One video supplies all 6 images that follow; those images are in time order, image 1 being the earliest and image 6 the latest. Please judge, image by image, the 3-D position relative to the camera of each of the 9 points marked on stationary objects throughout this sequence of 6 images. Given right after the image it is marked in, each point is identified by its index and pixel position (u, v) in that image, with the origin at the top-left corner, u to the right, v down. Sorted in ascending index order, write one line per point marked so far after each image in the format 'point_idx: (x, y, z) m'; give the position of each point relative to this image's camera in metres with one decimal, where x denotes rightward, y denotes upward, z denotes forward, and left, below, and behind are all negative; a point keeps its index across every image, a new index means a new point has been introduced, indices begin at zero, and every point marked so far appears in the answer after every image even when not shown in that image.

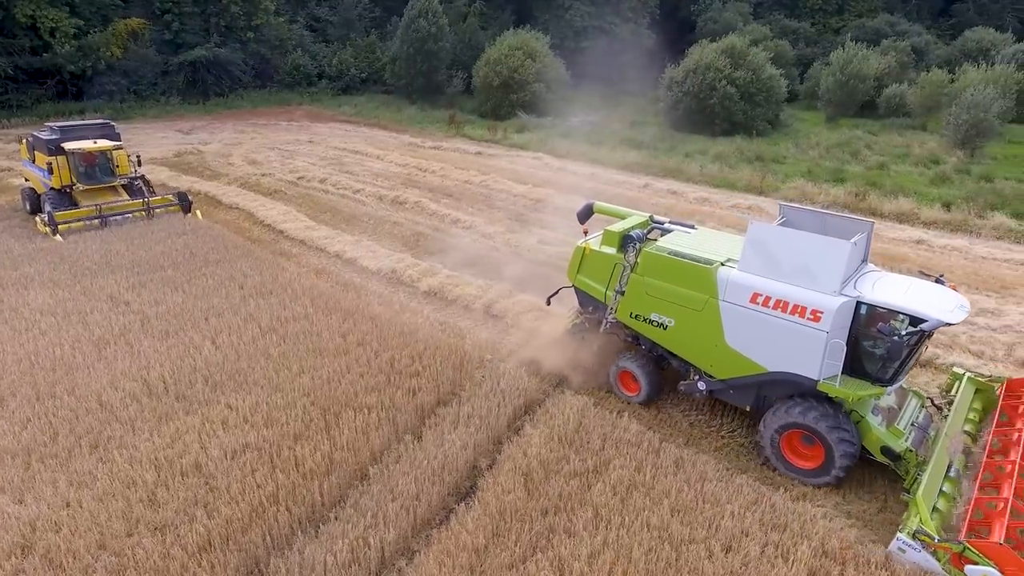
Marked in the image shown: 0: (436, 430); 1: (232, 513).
0: (-0.7, -1.2, +5.9) m
1: (-2.0, -1.6, +4.8) m
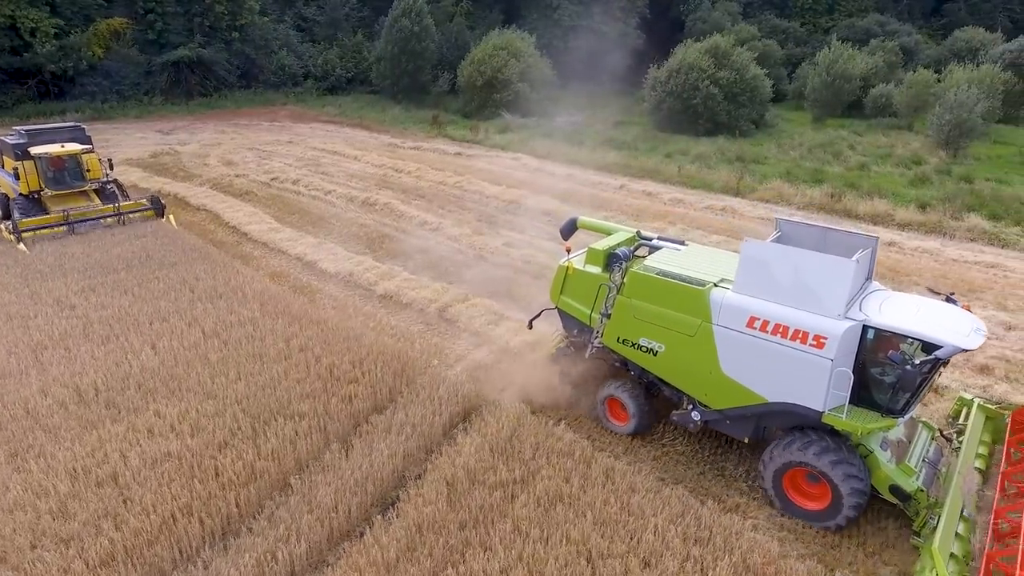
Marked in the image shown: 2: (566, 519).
0: (-1.3, -1.3, +5.8) m
1: (-2.6, -1.7, +4.7) m
2: (+0.4, -1.7, +4.8) m
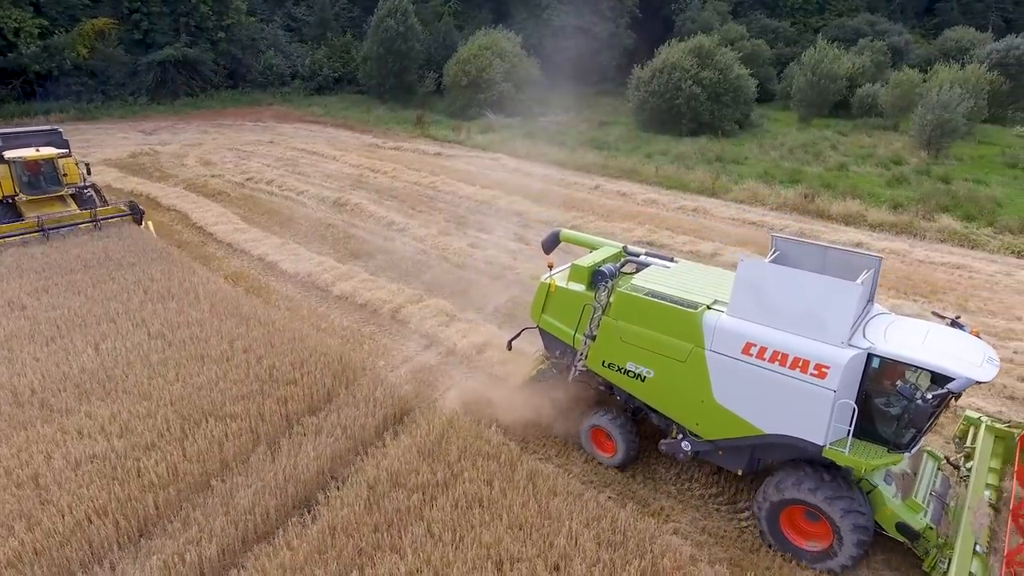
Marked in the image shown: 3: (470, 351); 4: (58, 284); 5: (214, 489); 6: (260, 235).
0: (-1.9, -1.3, +5.8) m
1: (-3.2, -1.7, +4.7) m
2: (-0.2, -1.7, +4.8) m
3: (-0.5, -0.7, +7.7) m
4: (-6.0, 0.0, +8.8) m
5: (-2.3, -1.6, +5.1) m
6: (-4.4, +0.9, +11.6) m
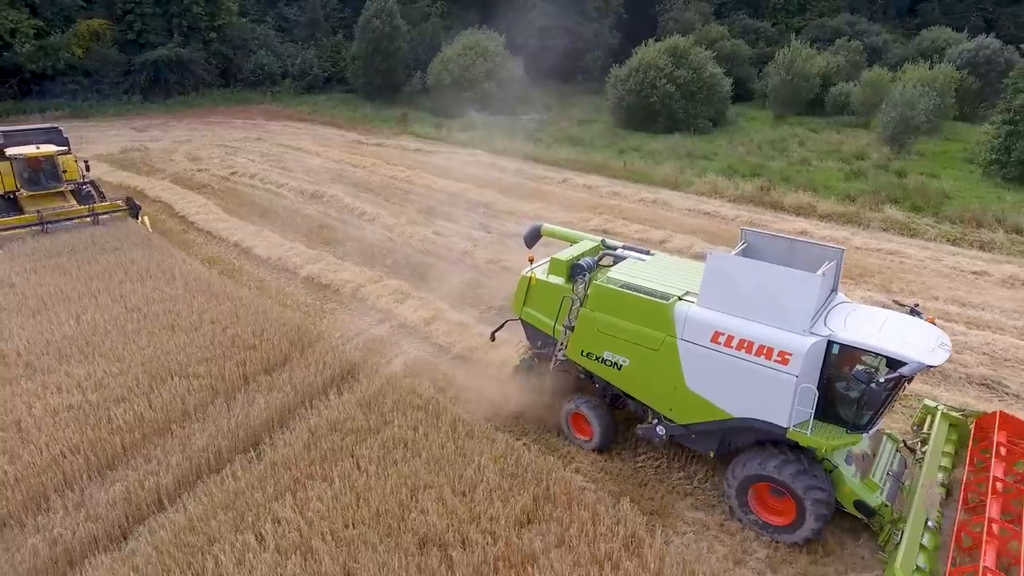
0: (-2.6, -1.0, +6.5) m
1: (-3.9, -1.4, +5.4) m
2: (-0.9, -1.4, +5.6) m
3: (-1.2, -0.5, +8.5) m
4: (-6.7, +0.3, +9.6) m
5: (-3.0, -1.3, +5.9) m
6: (-5.1, +1.2, +12.3) m
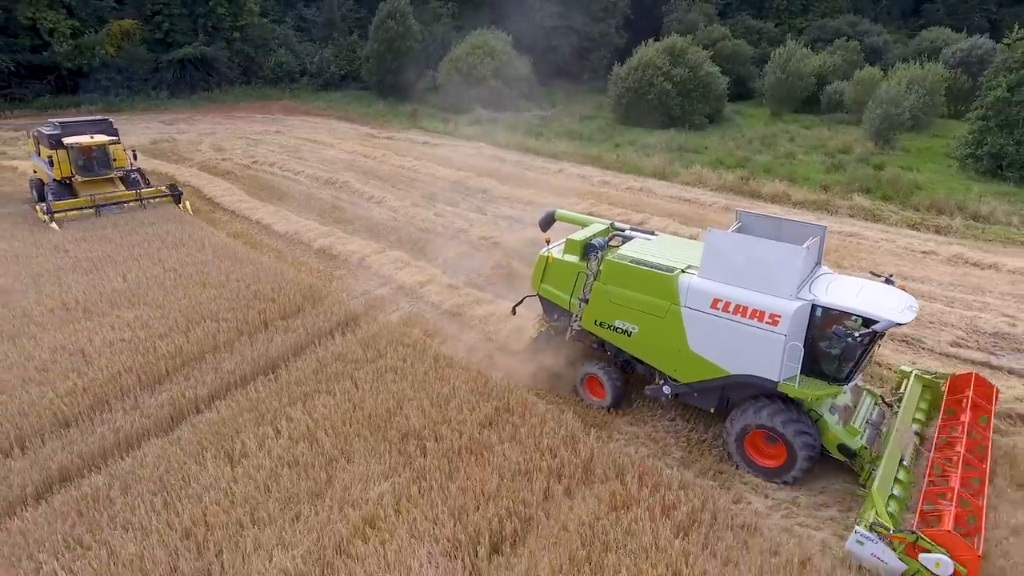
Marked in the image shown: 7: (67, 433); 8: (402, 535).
0: (-2.9, -0.5, +7.8) m
1: (-4.3, -0.9, +6.8) m
2: (-1.2, -0.9, +6.8) m
3: (-1.4, 0.0, +9.7) m
4: (-6.9, +0.9, +11.0) m
5: (-3.3, -0.8, +7.2) m
6: (-5.2, +1.7, +13.7) m
7: (-4.0, -1.3, +6.0) m
8: (-0.8, -1.8, +4.9) m
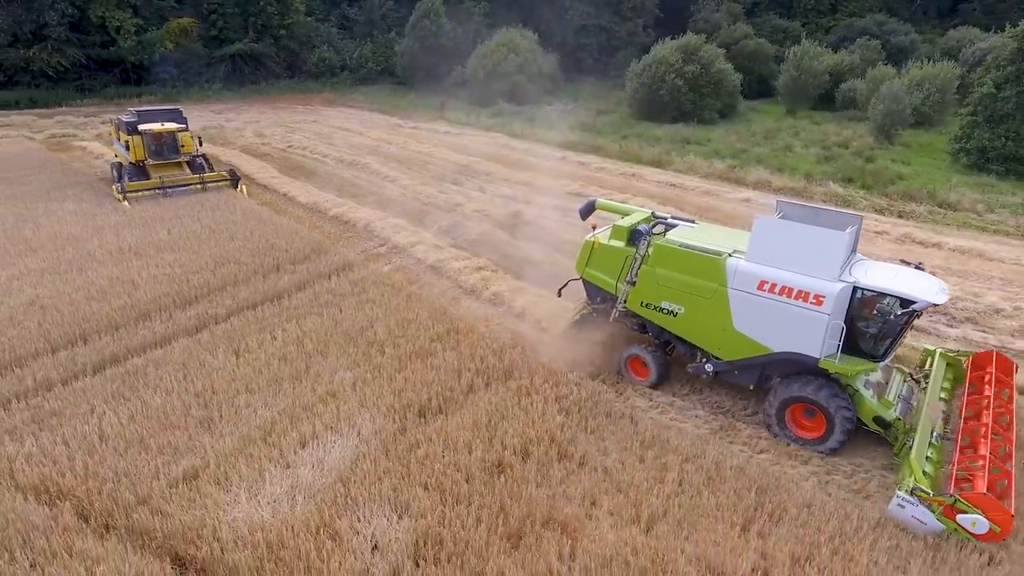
0: (-3.4, +0.2, +9.6) m
1: (-4.9, -0.1, +8.7) m
2: (-1.8, -0.3, +8.5) m
3: (-1.8, +0.7, +11.4) m
4: (-7.2, +1.7, +13.0) m
5: (-3.9, 0.0, +9.0) m
6: (-5.3, +2.5, +15.7) m
7: (-4.7, -0.5, +7.9) m
8: (-1.6, -1.1, +6.5) m
